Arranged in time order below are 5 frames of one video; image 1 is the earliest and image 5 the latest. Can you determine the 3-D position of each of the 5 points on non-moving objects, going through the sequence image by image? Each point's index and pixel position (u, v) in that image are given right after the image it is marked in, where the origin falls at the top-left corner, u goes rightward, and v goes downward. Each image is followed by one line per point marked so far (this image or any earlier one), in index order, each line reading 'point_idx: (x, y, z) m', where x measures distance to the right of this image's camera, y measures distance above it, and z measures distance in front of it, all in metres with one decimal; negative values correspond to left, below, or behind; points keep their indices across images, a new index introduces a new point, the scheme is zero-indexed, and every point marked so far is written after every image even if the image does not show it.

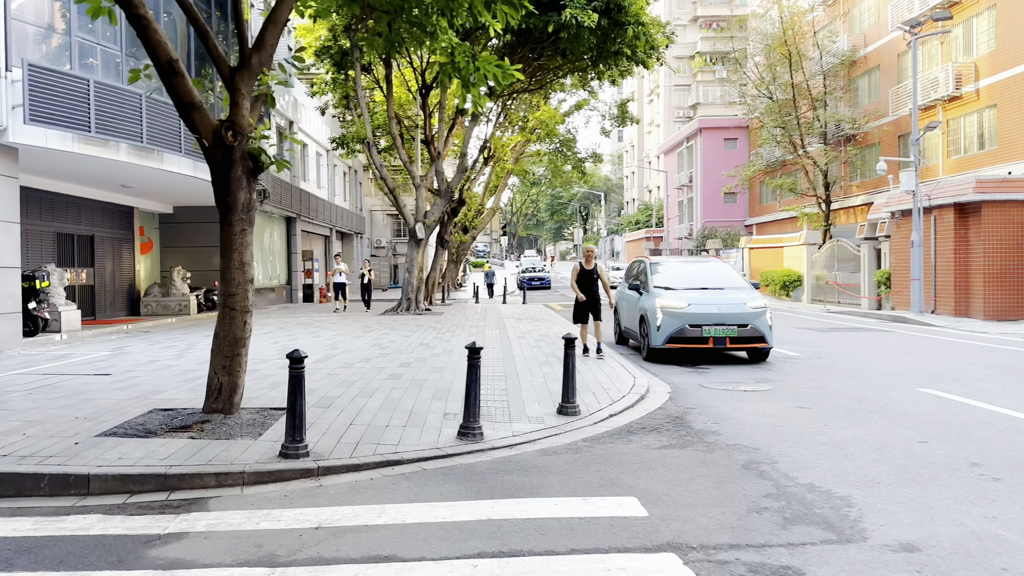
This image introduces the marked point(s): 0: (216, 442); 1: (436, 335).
0: (-2.1, -1.1, +5.6) m
1: (-1.3, -0.8, +13.8) m
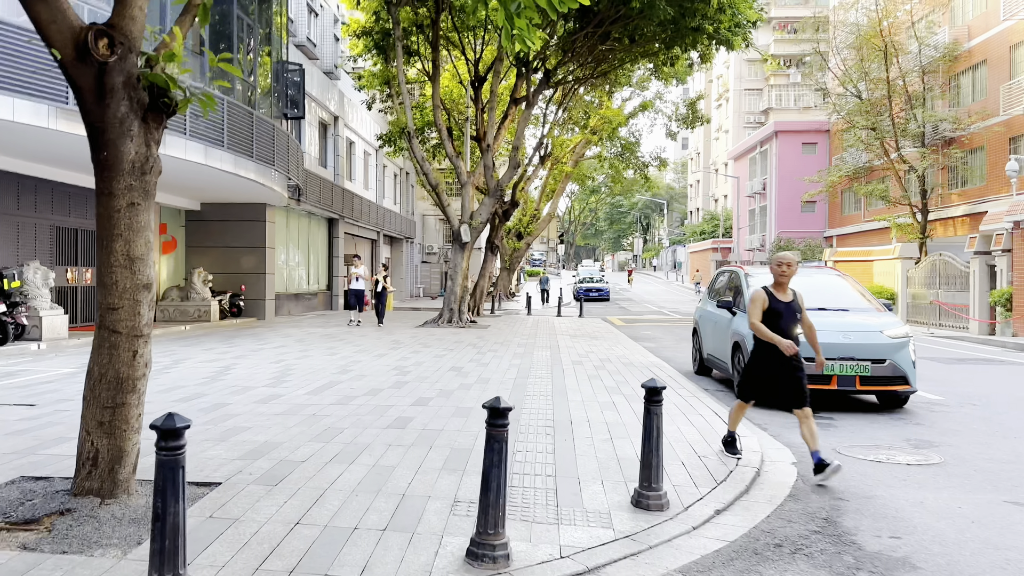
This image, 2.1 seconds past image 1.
0: (-1.9, -1.1, +3.3) m
1: (-0.6, -1.0, +11.5) m
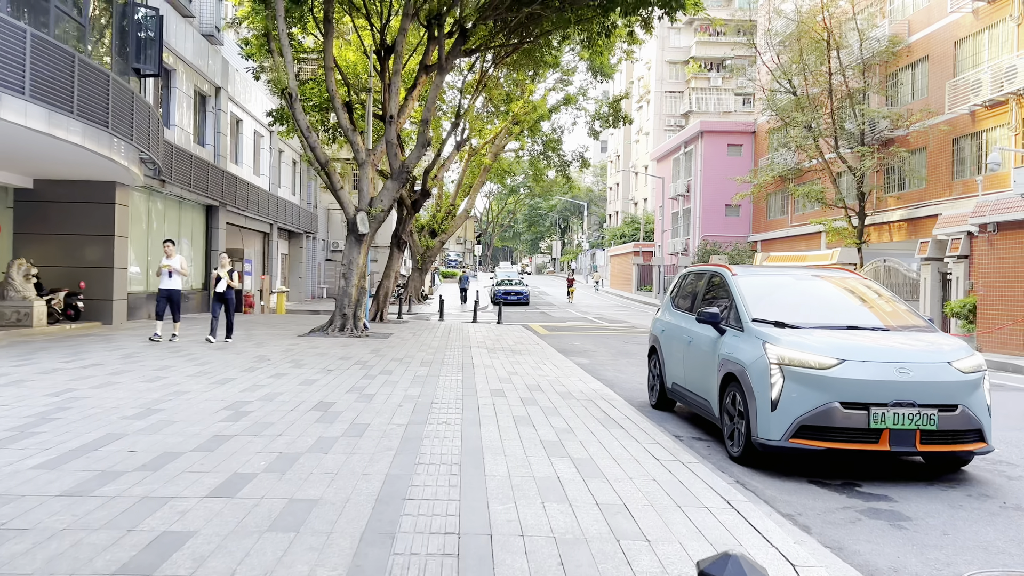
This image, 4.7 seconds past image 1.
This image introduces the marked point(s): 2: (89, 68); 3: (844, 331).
0: (-2.2, -1.1, +0.2) m
1: (-1.7, -1.0, +8.5) m
2: (-6.7, +3.5, +12.3) m
3: (+2.4, -0.3, +5.7) m
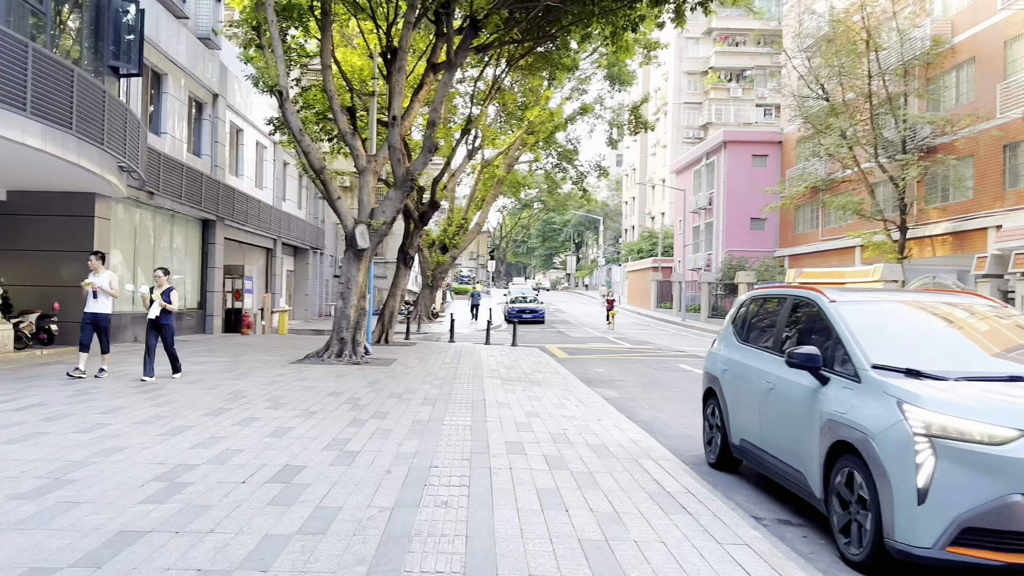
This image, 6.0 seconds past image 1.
0: (-2.1, -1.2, -1.4) m
1: (-1.5, -1.2, +6.9) m
2: (-6.4, +3.1, +10.9) m
3: (+2.5, -0.5, +4.1) m
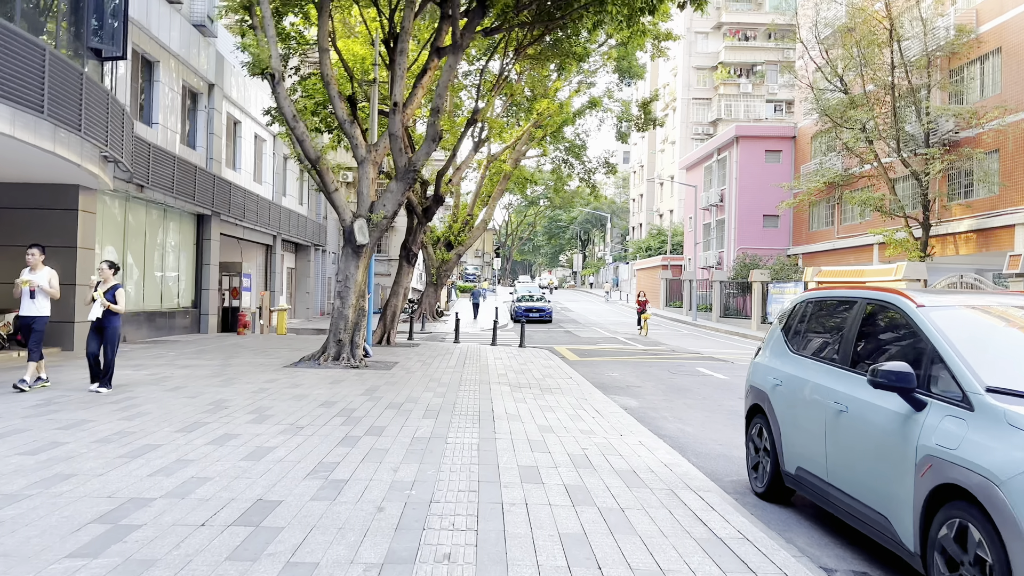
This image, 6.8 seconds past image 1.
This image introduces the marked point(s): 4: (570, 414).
0: (-2.1, -1.2, -2.2) m
1: (-1.4, -1.2, +6.0) m
2: (-6.3, +3.2, +10.1) m
3: (+2.6, -0.5, +3.2) m
4: (+0.6, -1.4, +8.4) m
